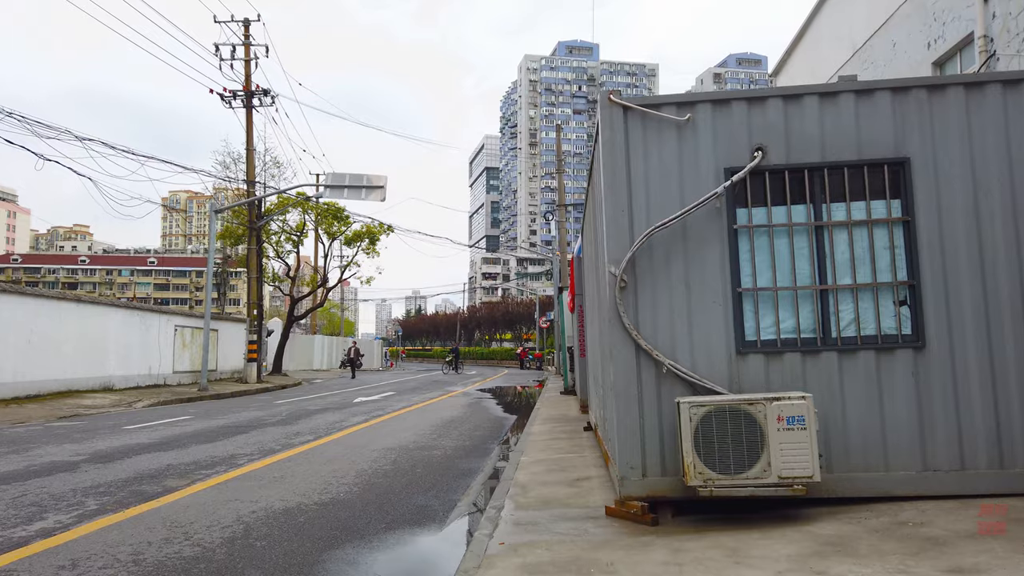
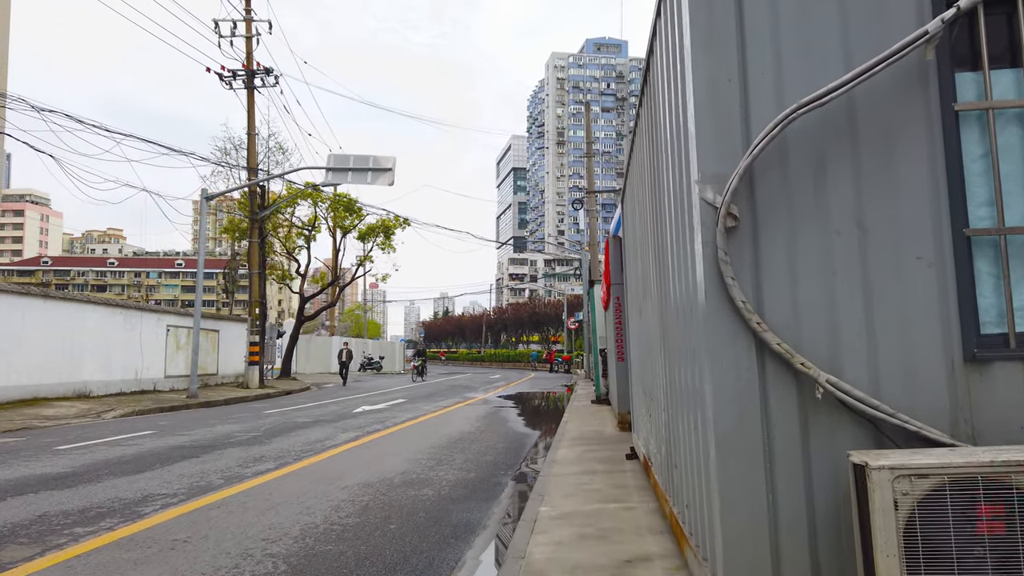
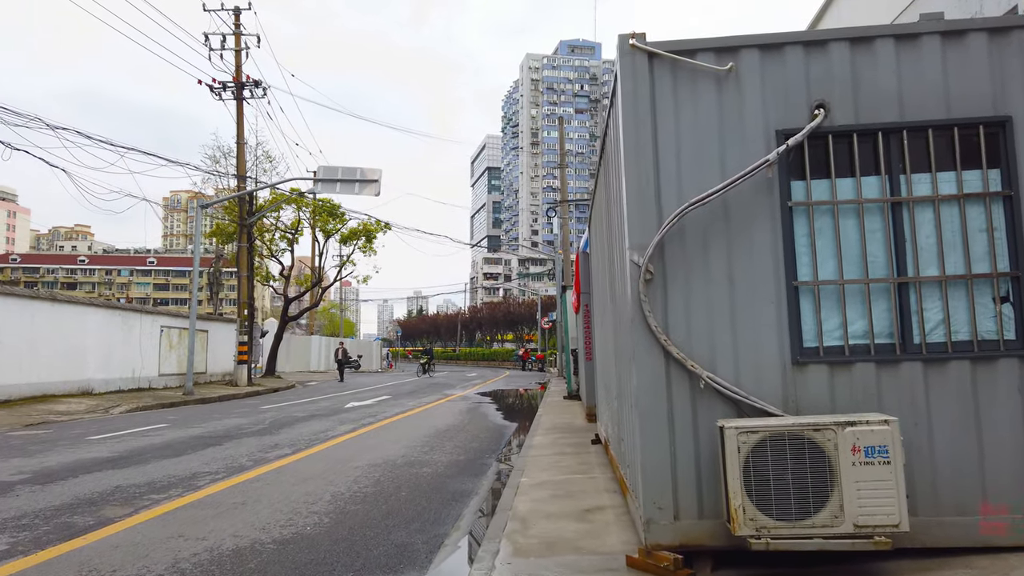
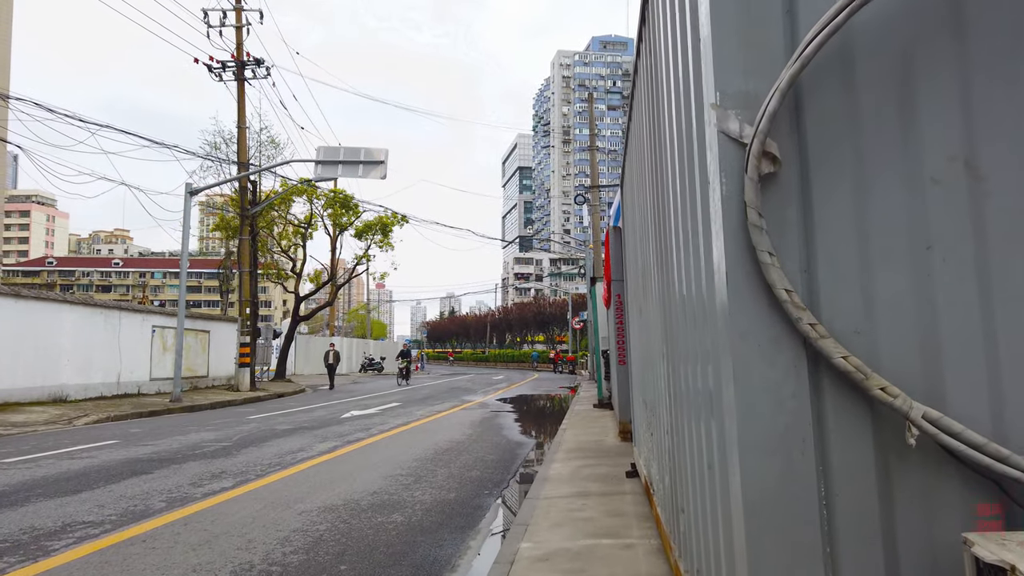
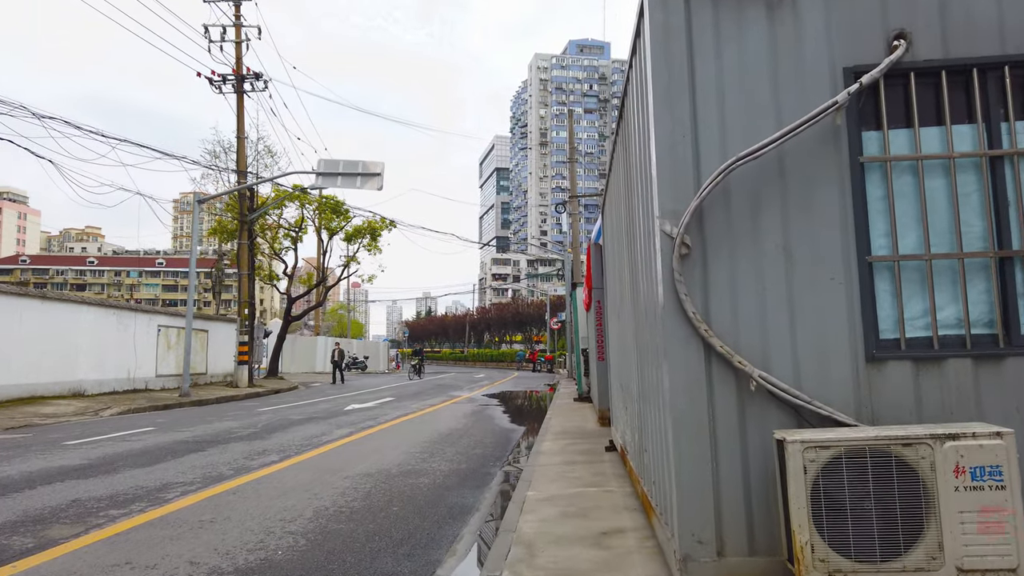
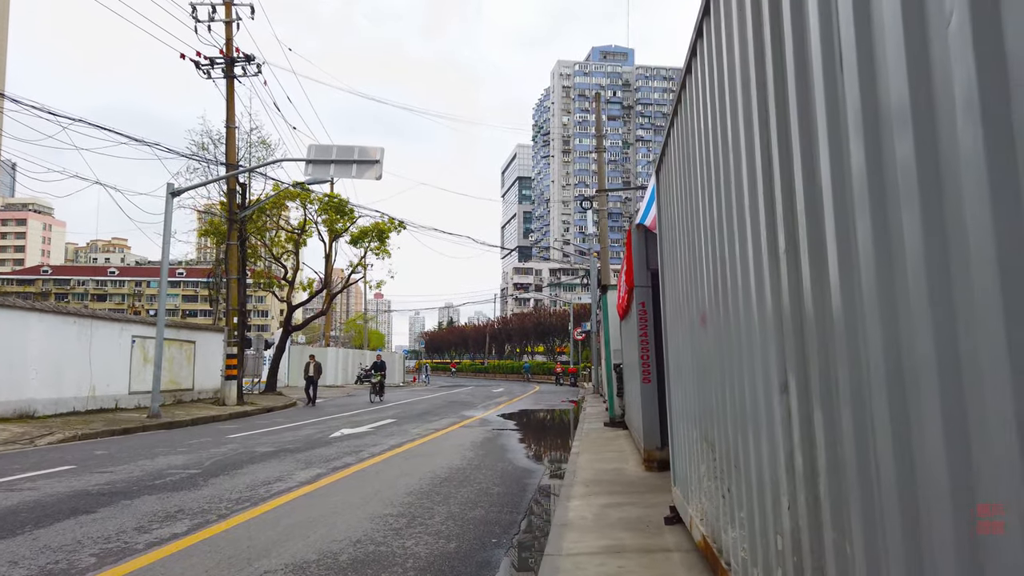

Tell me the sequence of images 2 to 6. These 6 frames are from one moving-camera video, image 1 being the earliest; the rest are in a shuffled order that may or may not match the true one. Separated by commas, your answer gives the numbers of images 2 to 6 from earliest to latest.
3, 5, 2, 4, 6
